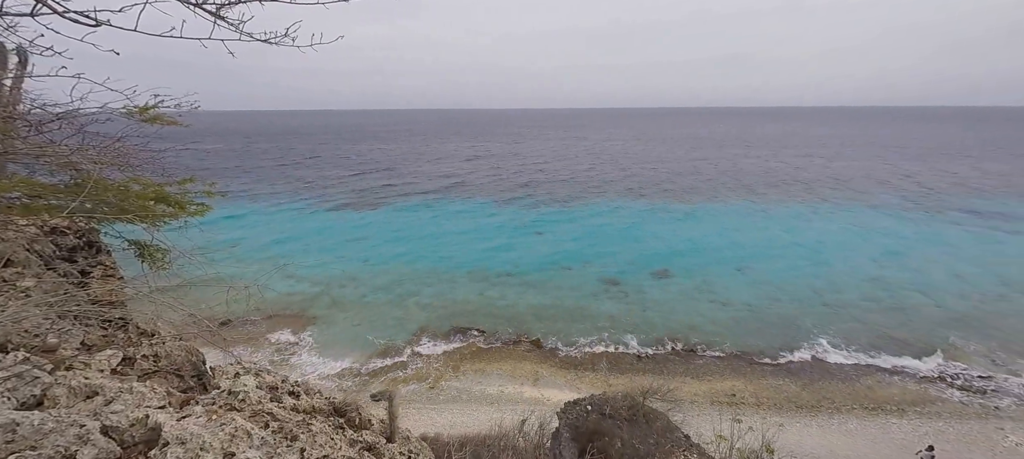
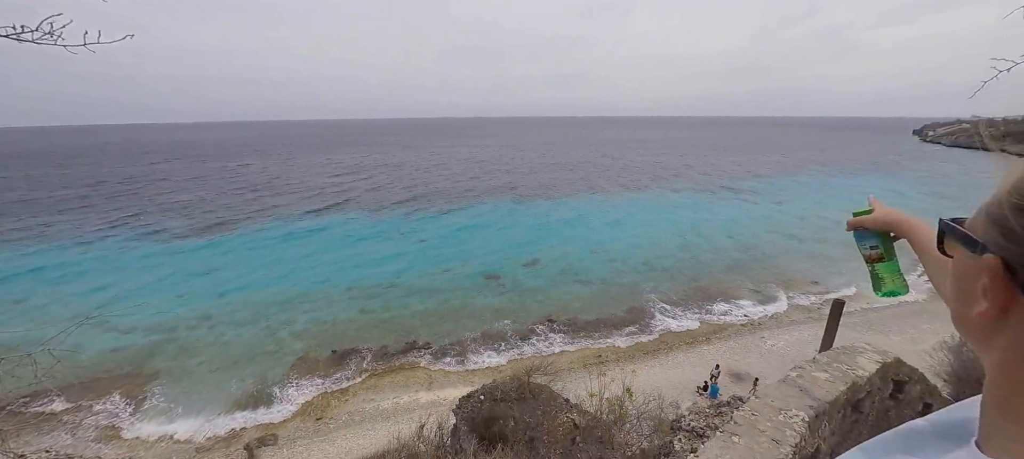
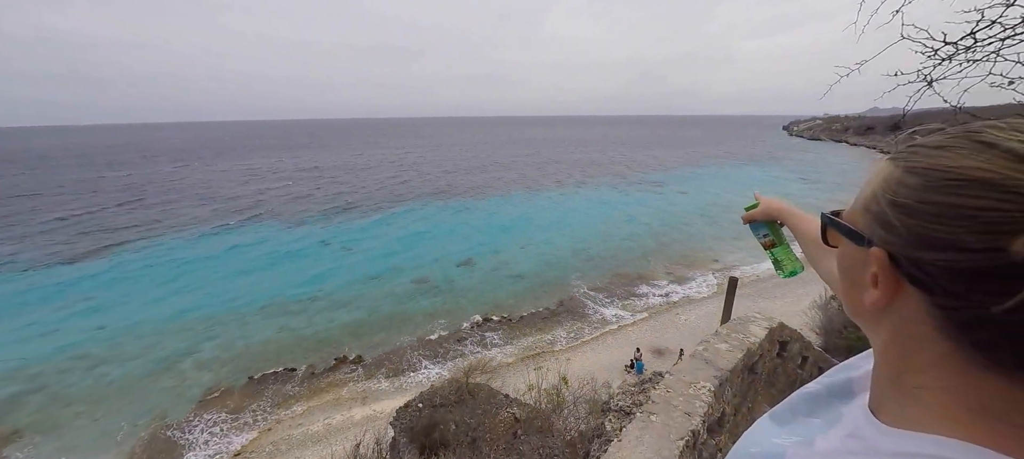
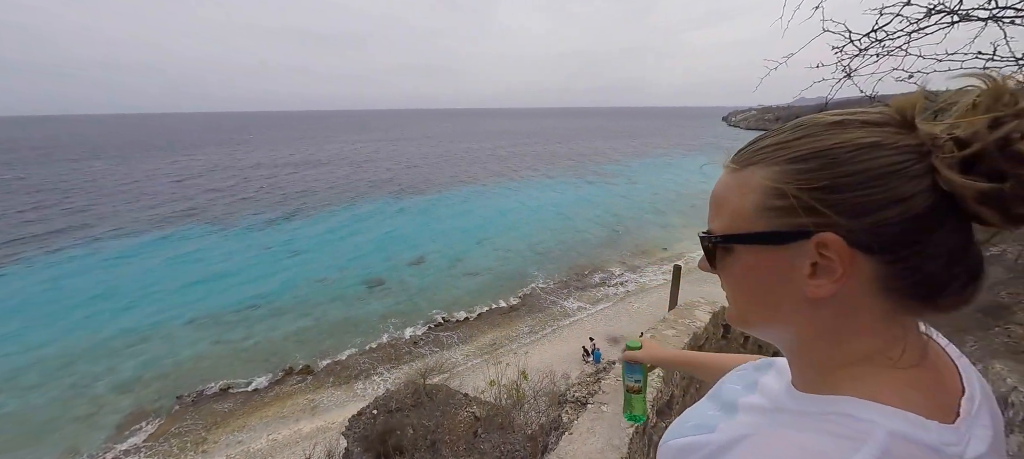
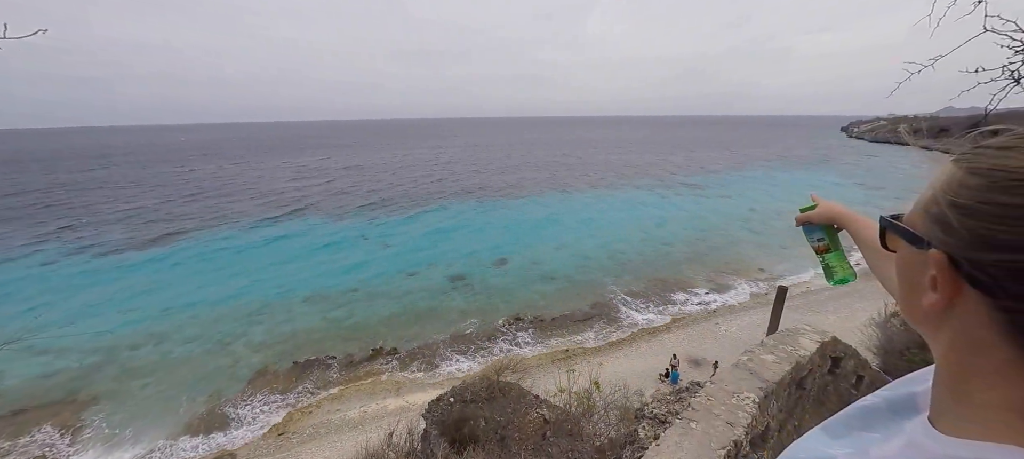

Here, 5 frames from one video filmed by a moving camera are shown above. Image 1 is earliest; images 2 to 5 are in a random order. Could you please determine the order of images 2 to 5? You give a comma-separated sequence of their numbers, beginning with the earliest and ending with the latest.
2, 5, 3, 4
